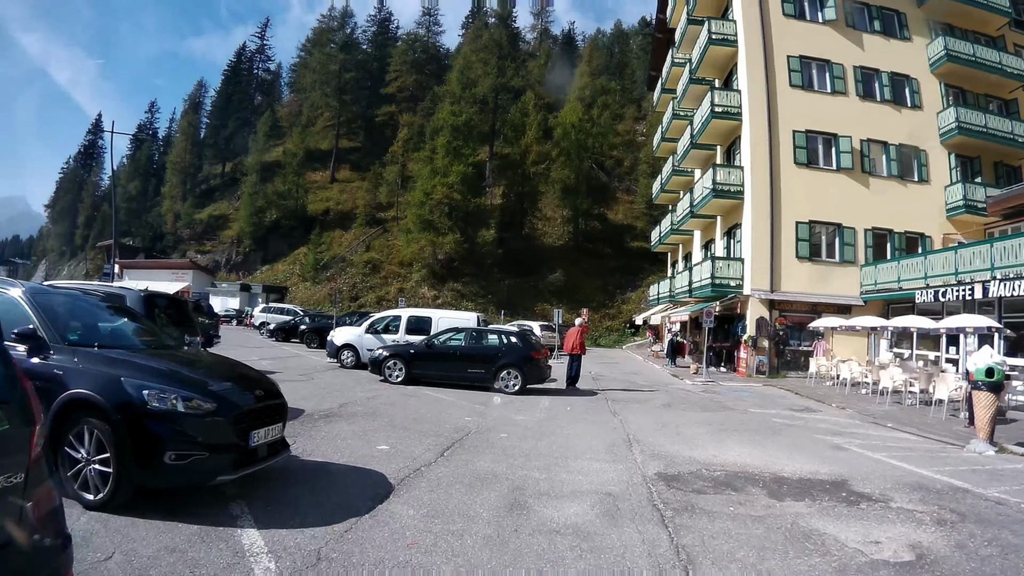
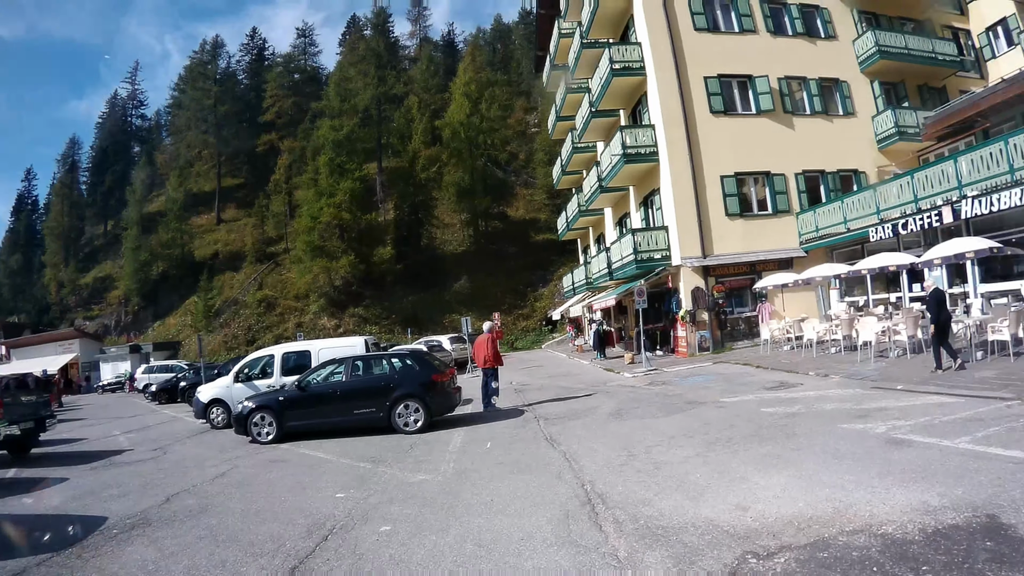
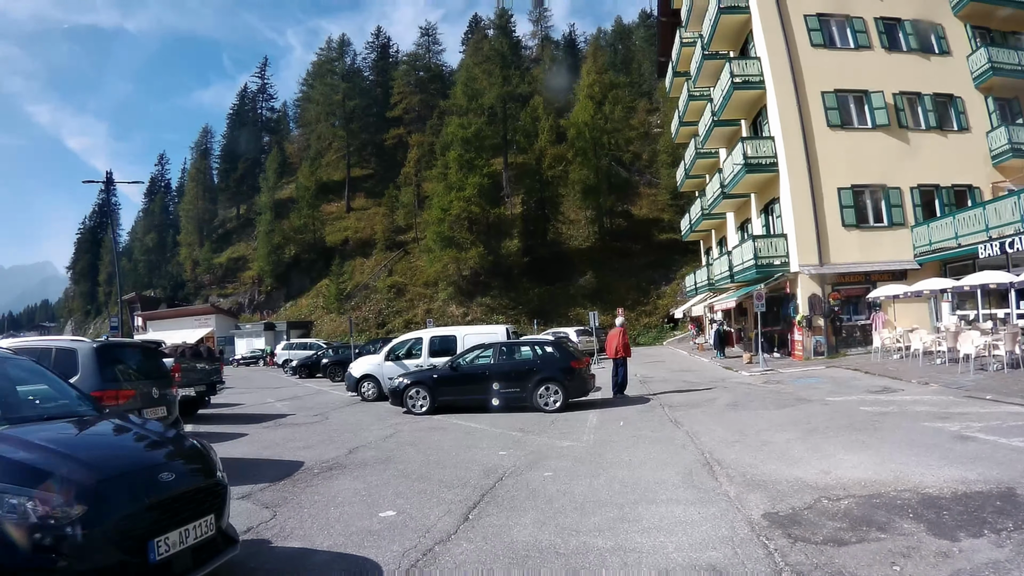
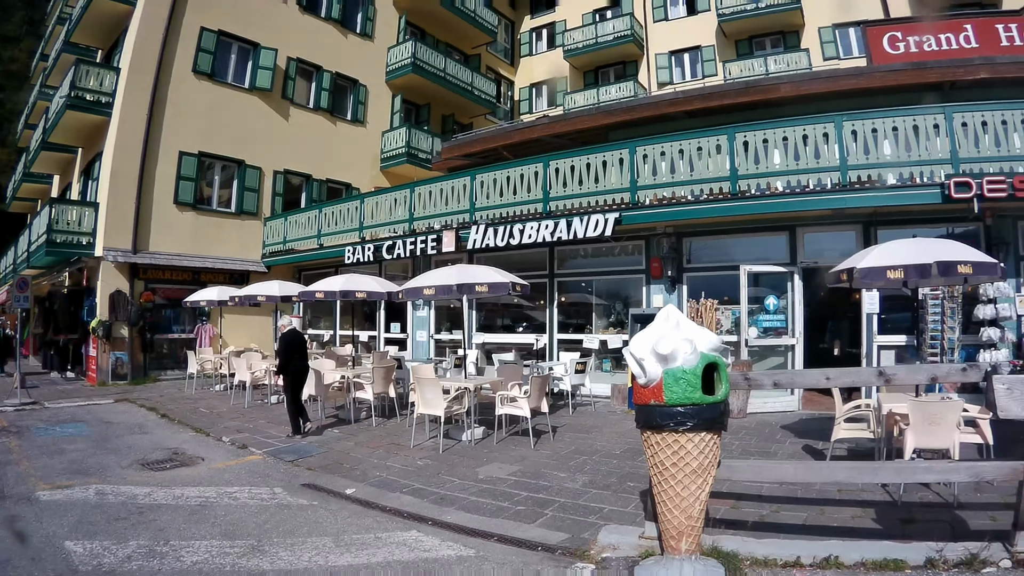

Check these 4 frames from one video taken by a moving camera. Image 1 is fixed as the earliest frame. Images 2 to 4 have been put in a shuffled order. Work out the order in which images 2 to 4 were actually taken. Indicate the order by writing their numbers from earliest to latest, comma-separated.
3, 2, 4
